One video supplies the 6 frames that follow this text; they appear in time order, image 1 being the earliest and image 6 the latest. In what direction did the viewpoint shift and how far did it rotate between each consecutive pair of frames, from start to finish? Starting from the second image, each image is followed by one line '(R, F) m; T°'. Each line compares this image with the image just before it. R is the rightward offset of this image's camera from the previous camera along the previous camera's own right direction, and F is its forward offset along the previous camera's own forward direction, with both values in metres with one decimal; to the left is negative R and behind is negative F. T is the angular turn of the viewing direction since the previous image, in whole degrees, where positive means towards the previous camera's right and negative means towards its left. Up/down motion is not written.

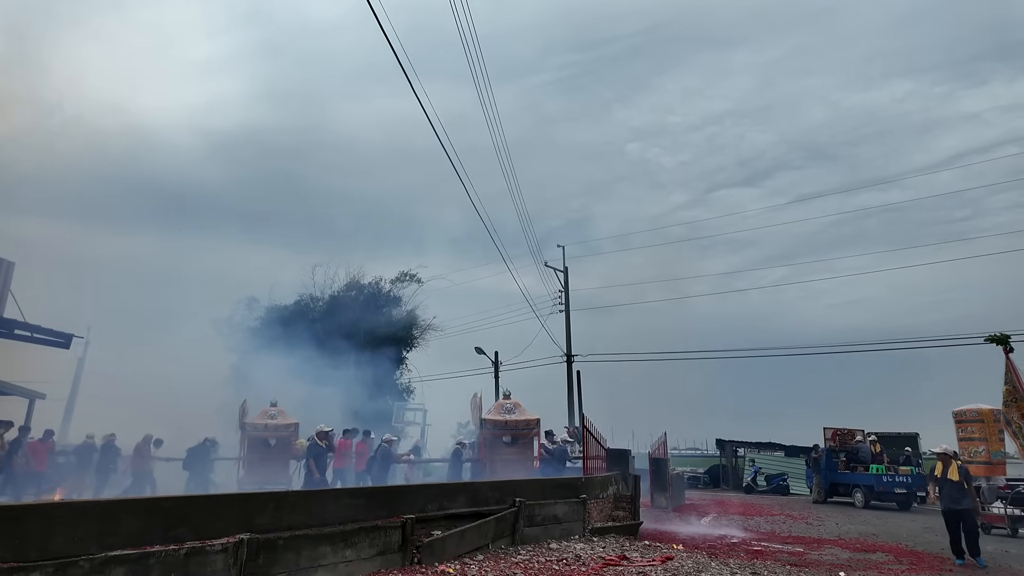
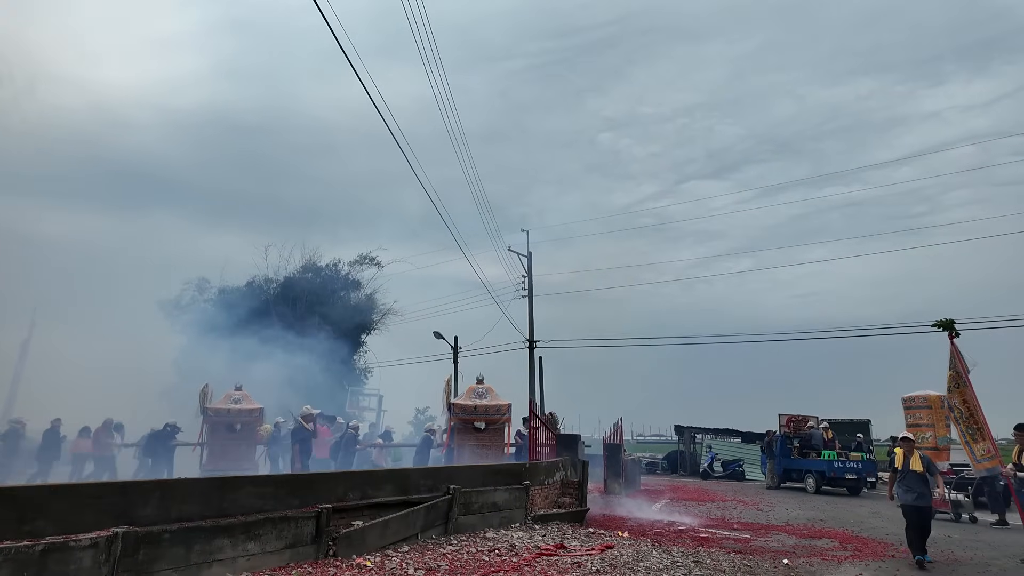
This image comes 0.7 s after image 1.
(+0.4, +0.5) m; +3°
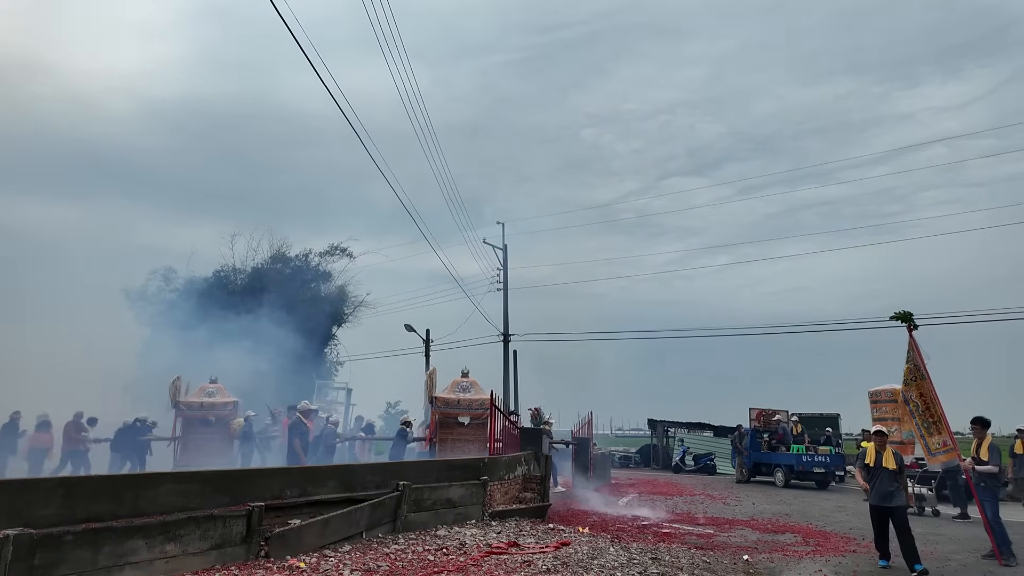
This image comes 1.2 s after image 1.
(+0.3, +0.3) m; +2°
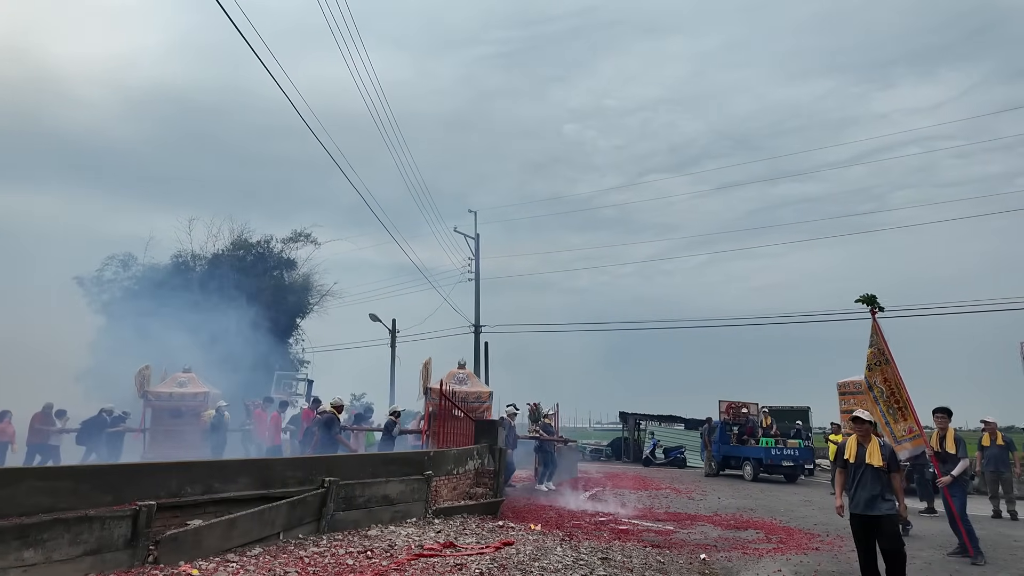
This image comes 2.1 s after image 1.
(+0.4, +0.6) m; +2°
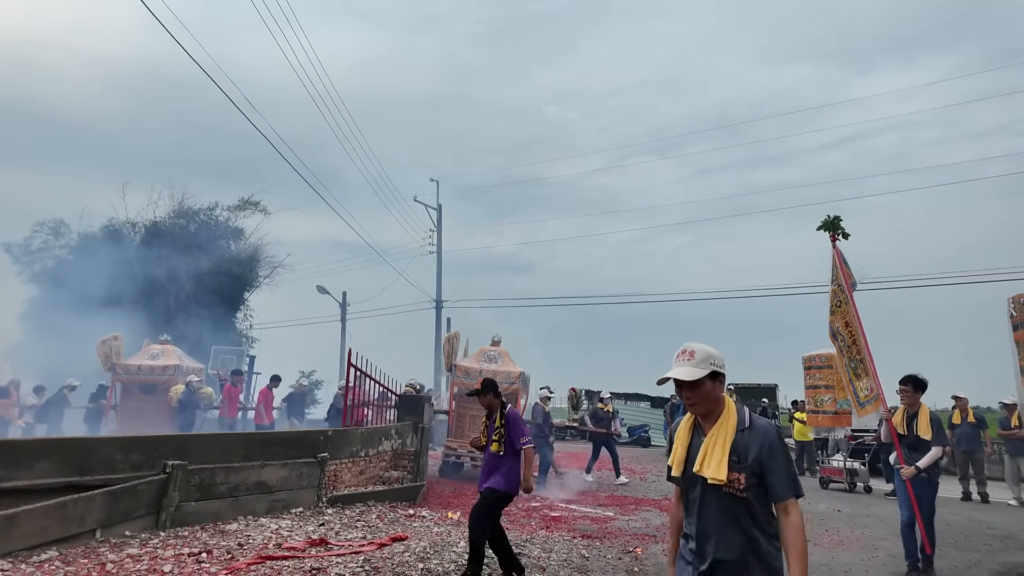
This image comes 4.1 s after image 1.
(+0.8, +1.2) m; +2°
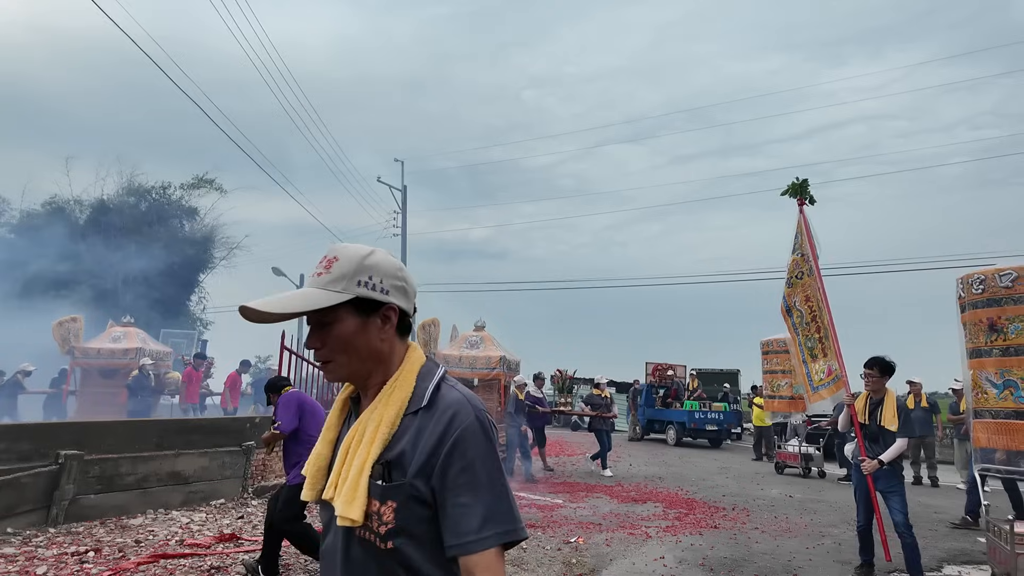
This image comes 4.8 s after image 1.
(+0.4, +0.4) m; +3°
